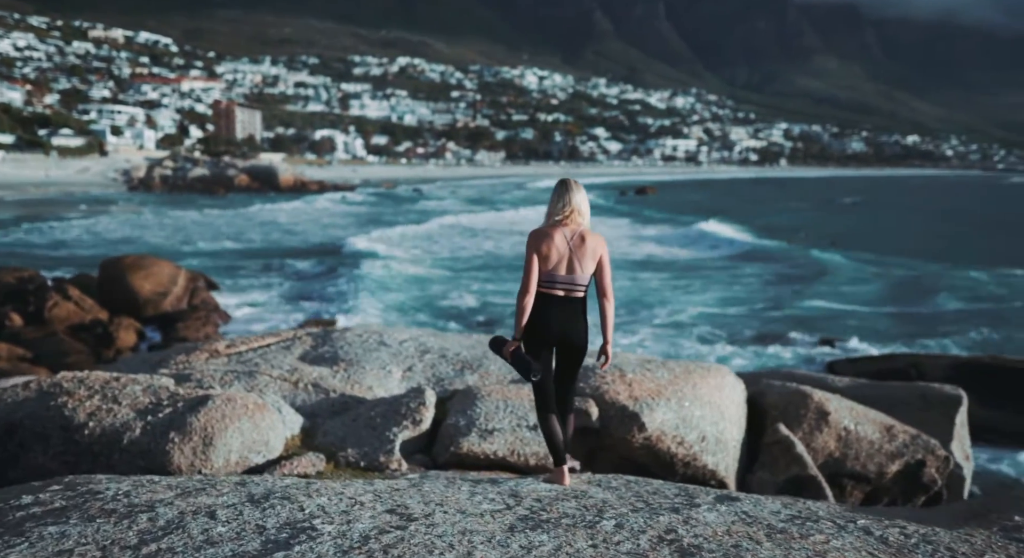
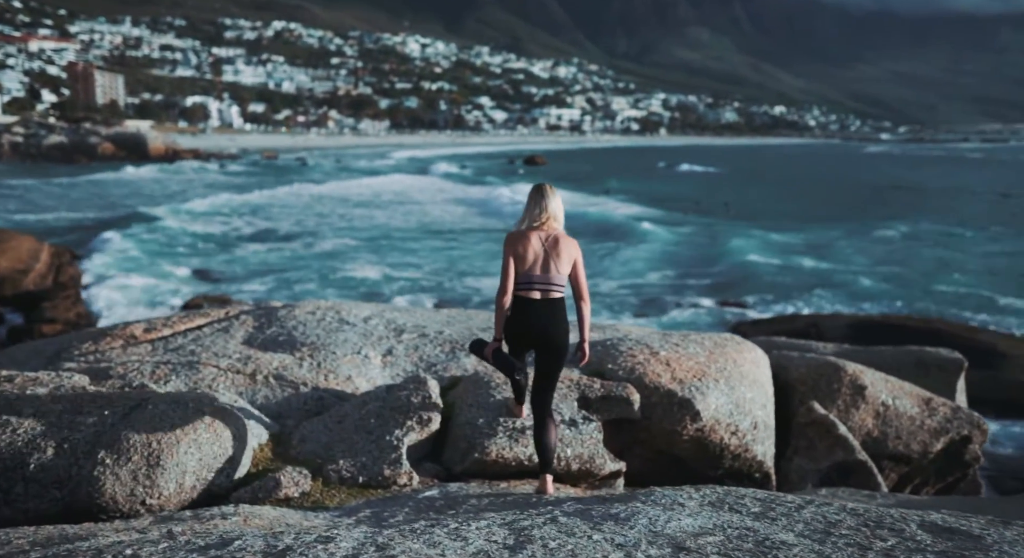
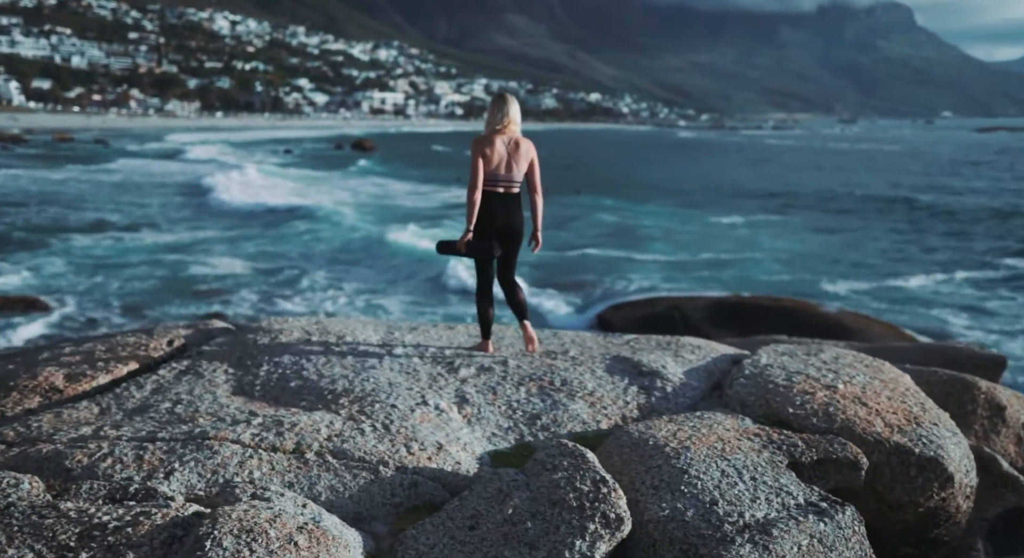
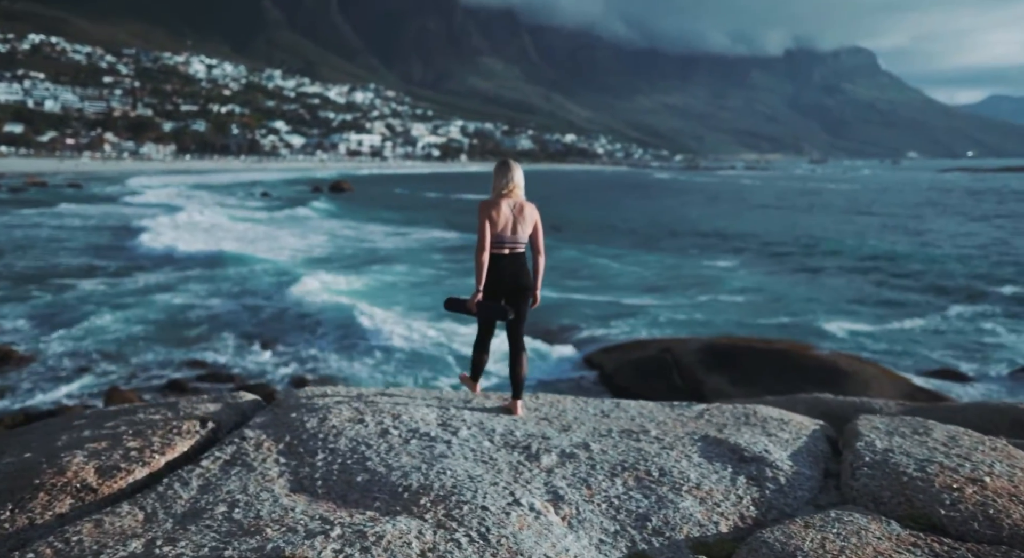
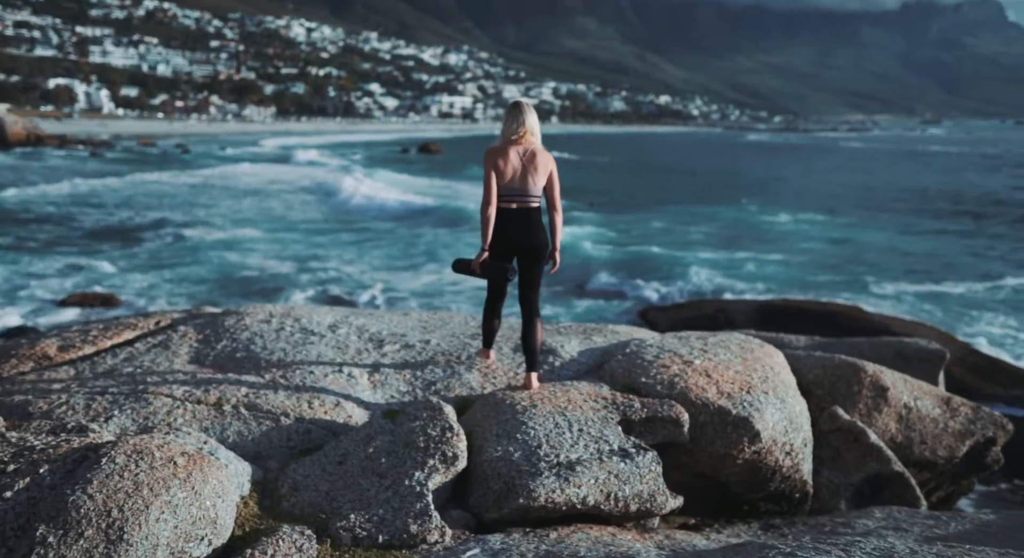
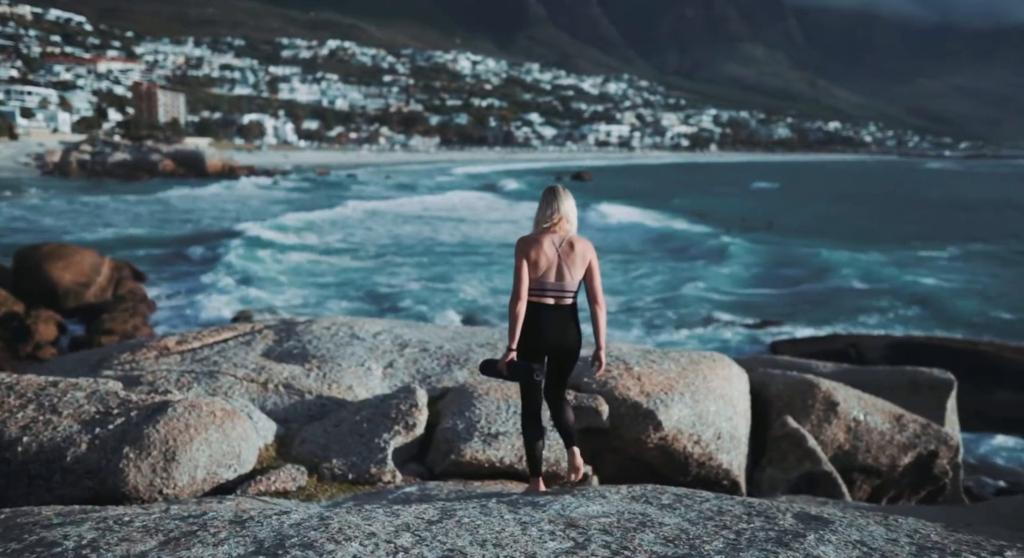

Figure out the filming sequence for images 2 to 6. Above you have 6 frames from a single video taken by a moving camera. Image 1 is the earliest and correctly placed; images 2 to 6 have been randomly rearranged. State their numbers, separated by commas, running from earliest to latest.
6, 2, 5, 3, 4
